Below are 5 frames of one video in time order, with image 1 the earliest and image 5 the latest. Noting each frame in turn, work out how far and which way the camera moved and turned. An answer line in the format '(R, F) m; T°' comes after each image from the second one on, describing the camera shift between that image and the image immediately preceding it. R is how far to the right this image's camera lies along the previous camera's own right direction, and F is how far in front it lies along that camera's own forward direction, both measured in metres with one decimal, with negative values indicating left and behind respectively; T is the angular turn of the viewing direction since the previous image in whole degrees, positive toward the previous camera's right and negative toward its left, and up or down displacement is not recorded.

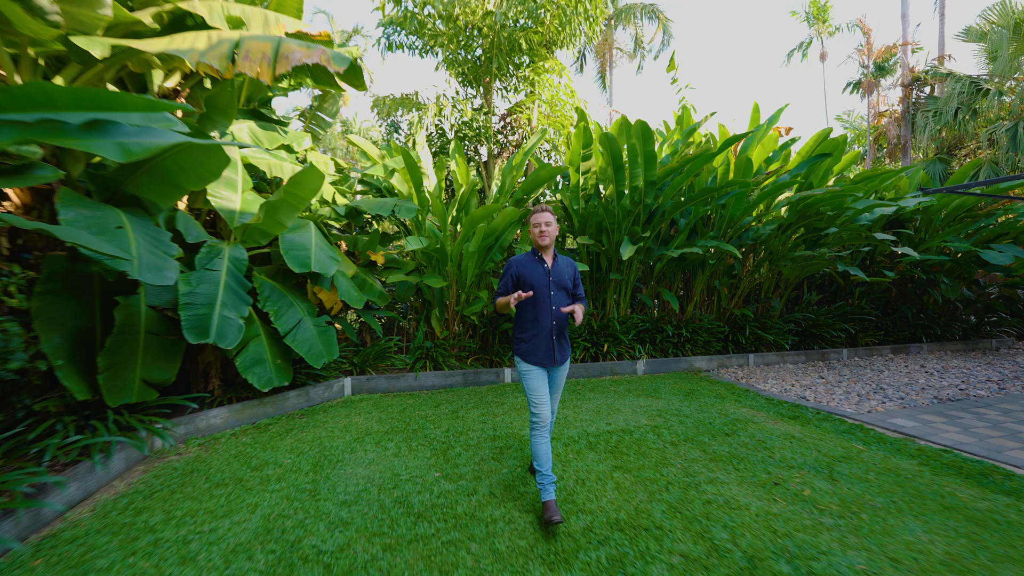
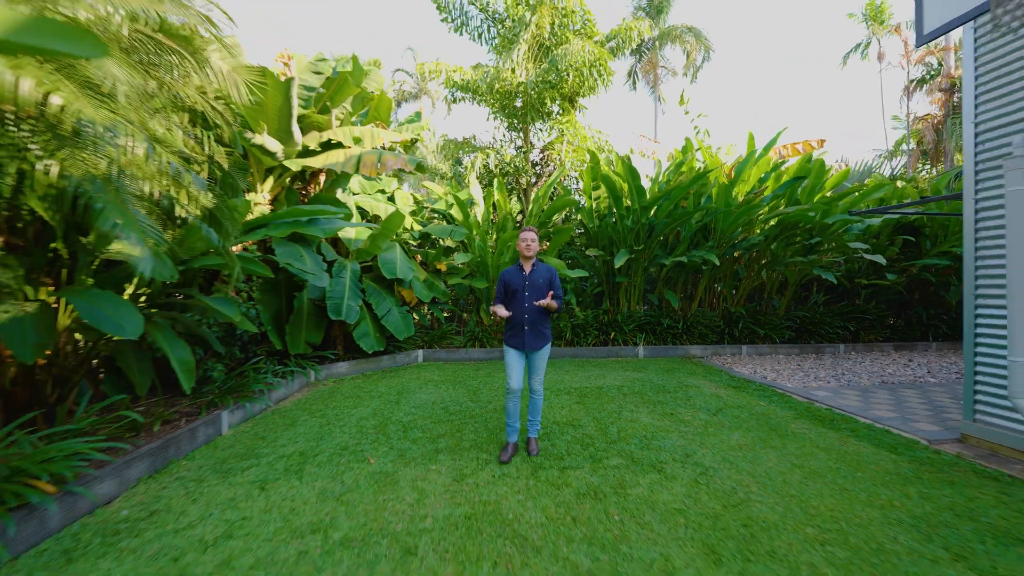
(+0.7, -1.5) m; -10°
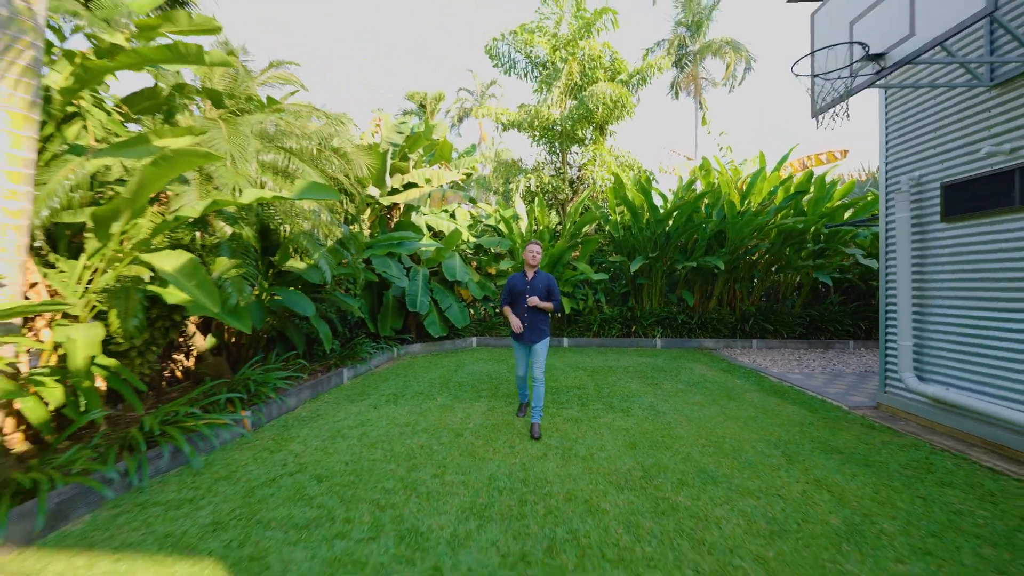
(+0.4, -1.4) m; -8°
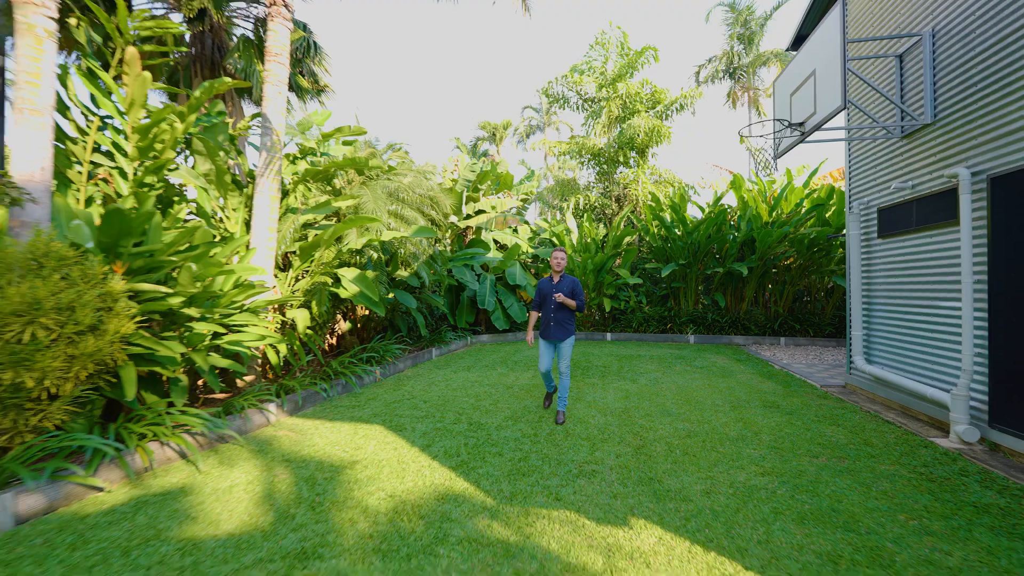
(+0.5, -1.6) m; -10°
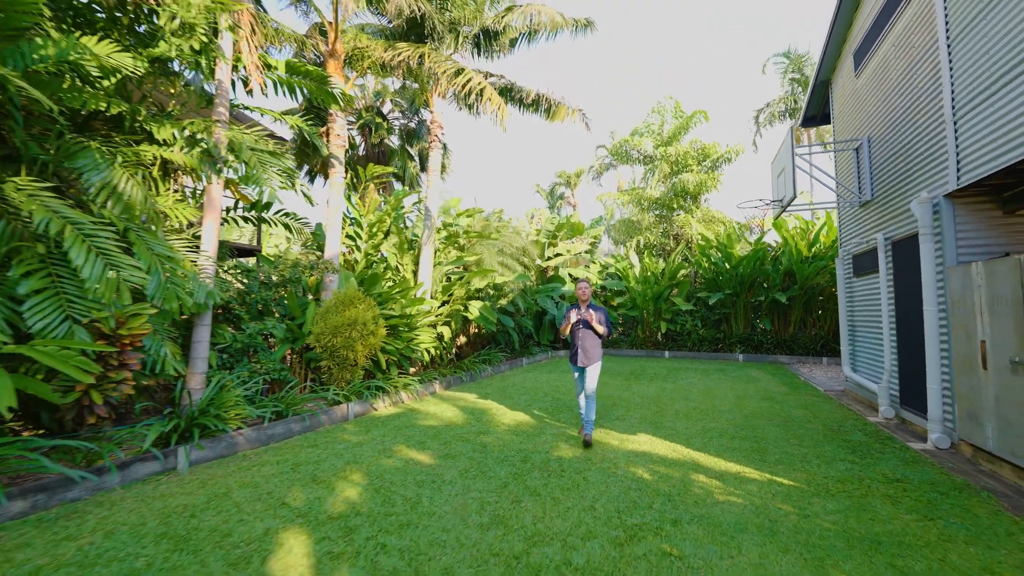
(+0.2, -2.3) m; -10°
